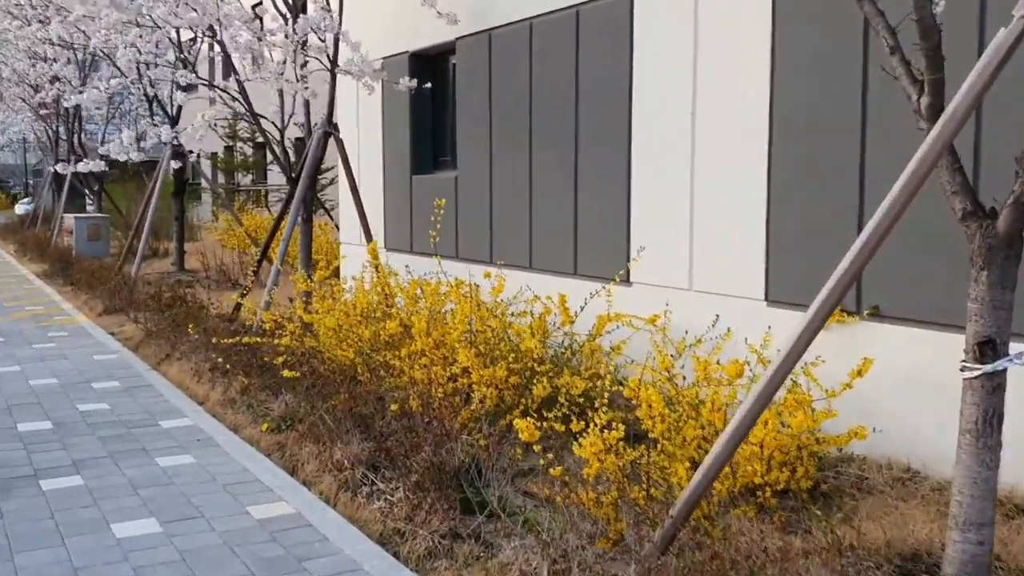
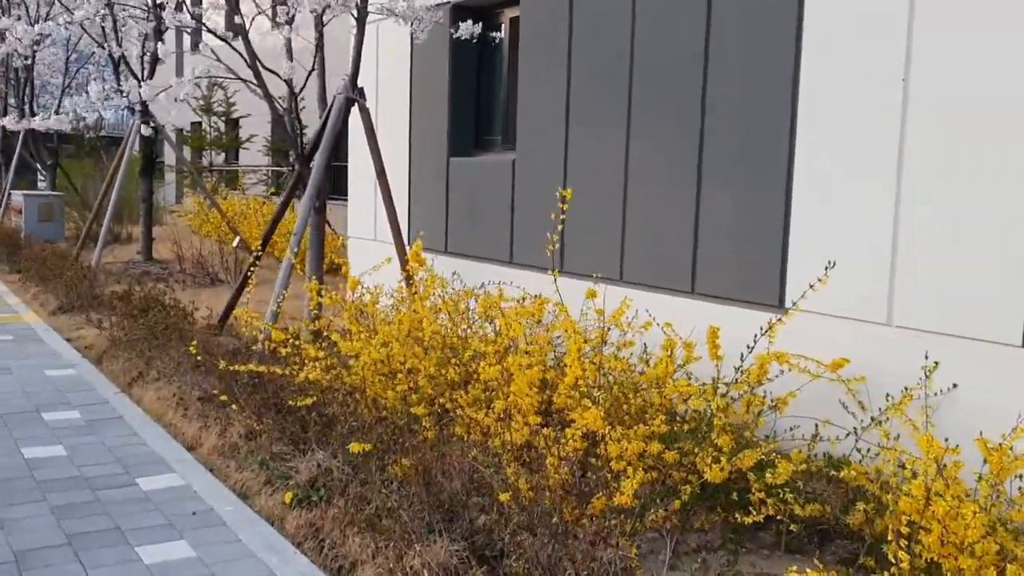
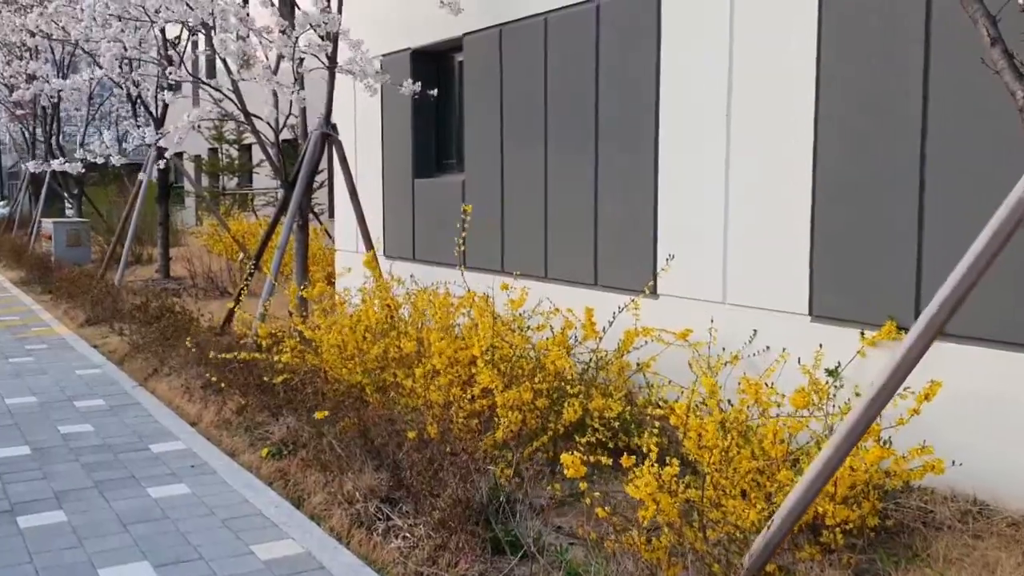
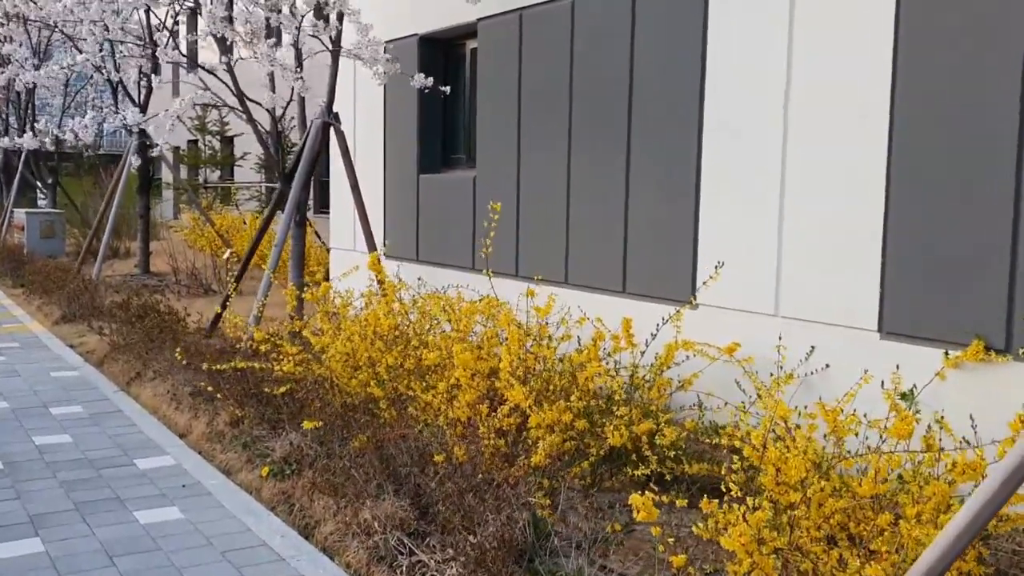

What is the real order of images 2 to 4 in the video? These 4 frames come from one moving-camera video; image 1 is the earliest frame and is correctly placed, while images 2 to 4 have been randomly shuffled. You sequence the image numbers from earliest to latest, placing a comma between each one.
3, 4, 2
